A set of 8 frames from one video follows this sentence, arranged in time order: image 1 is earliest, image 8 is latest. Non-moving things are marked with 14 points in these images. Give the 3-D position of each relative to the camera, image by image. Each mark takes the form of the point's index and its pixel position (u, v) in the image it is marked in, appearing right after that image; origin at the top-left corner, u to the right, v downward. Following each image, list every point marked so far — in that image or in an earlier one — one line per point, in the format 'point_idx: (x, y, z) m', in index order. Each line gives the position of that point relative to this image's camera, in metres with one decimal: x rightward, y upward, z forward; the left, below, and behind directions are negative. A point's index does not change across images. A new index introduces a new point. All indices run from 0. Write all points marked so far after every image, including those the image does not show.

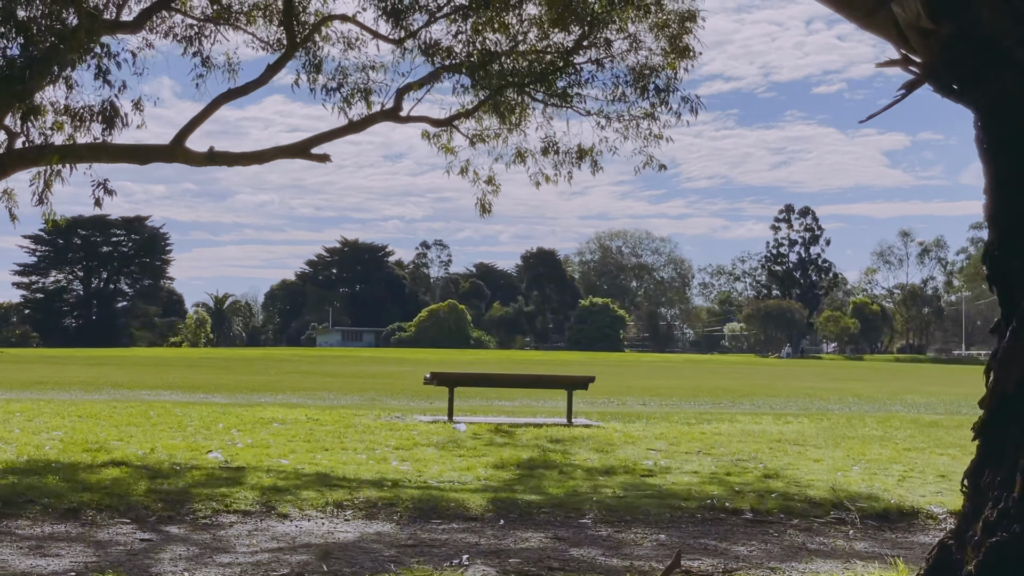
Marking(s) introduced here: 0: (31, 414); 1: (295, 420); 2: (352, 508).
0: (-4.0, -1.1, +12.7) m
1: (-1.9, -1.1, +13.0) m
2: (-0.8, -1.1, +7.7) m
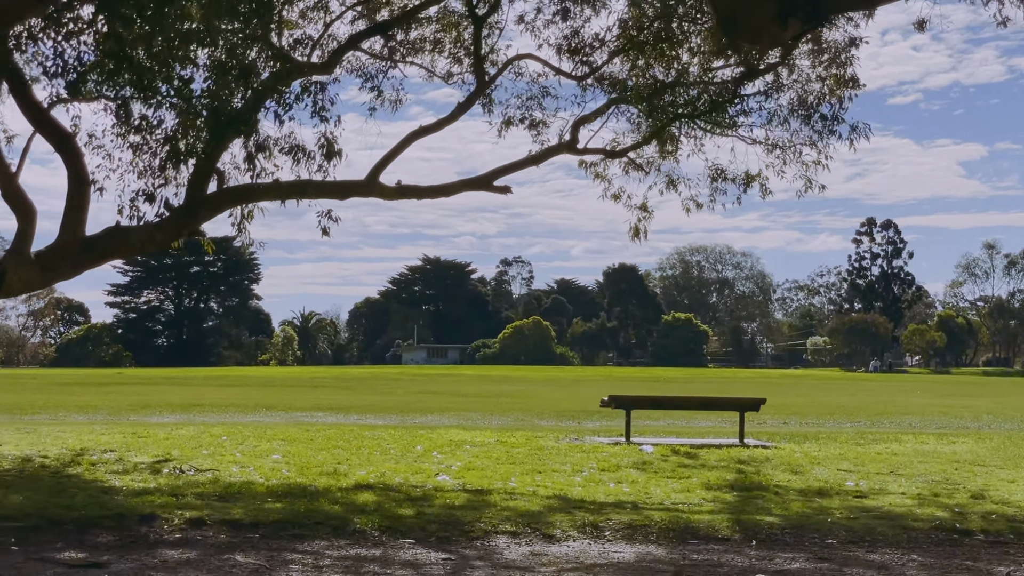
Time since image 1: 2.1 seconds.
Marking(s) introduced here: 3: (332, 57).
0: (-2.4, -1.3, +13.3) m
1: (-0.2, -1.4, +13.6) m
2: (+0.5, -1.3, +8.2) m
3: (-1.7, +2.1, +14.0) m
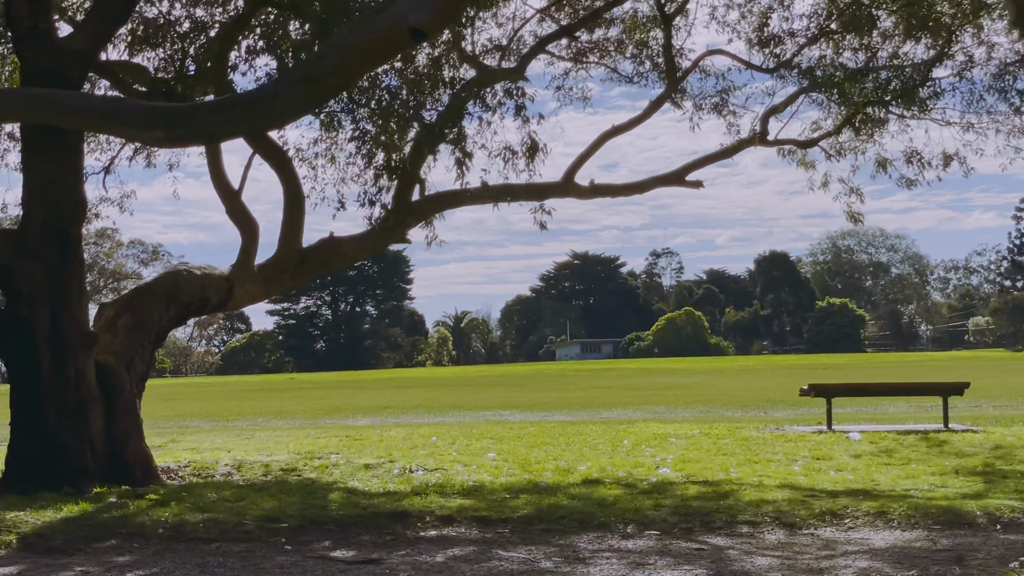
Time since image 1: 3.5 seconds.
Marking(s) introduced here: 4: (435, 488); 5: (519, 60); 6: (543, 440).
0: (-0.6, -1.4, +13.6) m
1: (+1.6, -1.3, +13.7) m
2: (+1.8, -1.3, +8.3) m
3: (+0.1, +2.1, +14.3) m
4: (-0.5, -1.3, +9.6) m
5: (+0.1, +2.1, +14.1) m
6: (+0.3, -1.3, +13.4) m
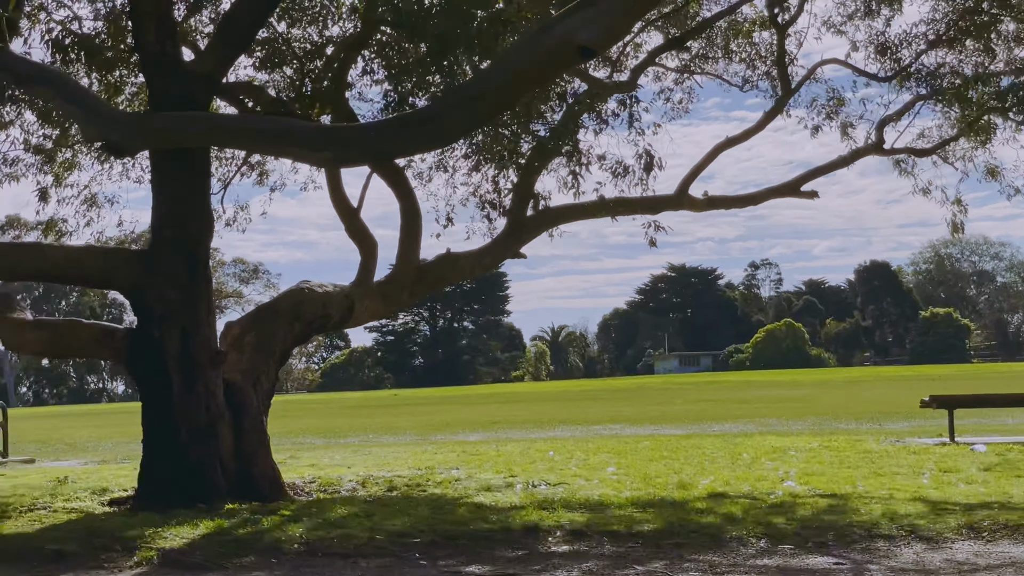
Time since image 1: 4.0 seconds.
0: (+0.5, -1.5, +13.6) m
1: (+2.7, -1.4, +13.6) m
2: (+2.6, -1.3, +8.1) m
3: (+1.1, +2.0, +14.2) m
4: (+0.3, -1.4, +9.6) m
5: (+1.1, +2.0, +14.1) m
6: (+1.3, -1.5, +13.3) m
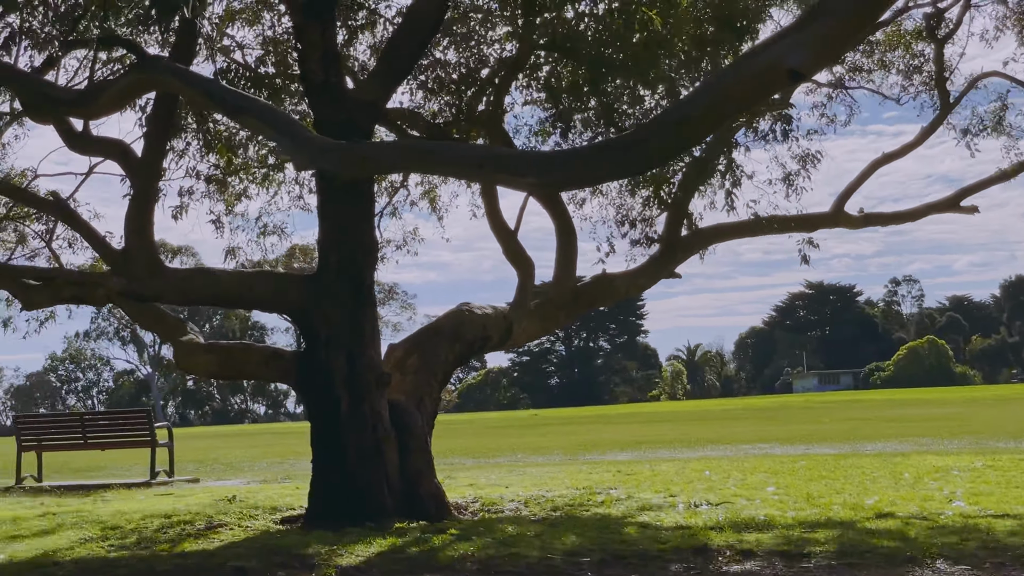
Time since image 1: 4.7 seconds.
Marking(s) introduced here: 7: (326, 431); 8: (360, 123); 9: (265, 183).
0: (+1.9, -1.7, +13.6) m
1: (+4.0, -1.6, +13.3) m
2: (+3.5, -1.4, +7.9) m
3: (+2.6, +1.8, +14.2) m
4: (+1.3, -1.5, +9.6) m
5: (+2.5, +1.8, +14.0) m
6: (+2.7, -1.6, +13.2) m
7: (-1.2, -0.9, +10.0) m
8: (-1.0, +1.1, +10.3) m
9: (-2.3, +1.0, +13.7) m
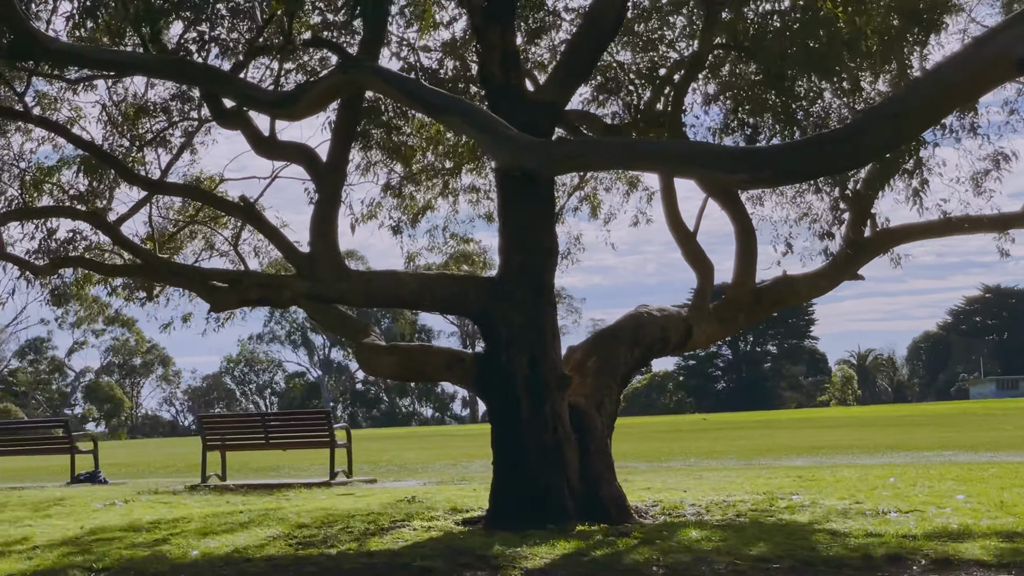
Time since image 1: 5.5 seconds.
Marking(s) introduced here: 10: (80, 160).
0: (+3.5, -1.7, +13.2) m
1: (+5.6, -1.6, +12.7) m
2: (+4.4, -1.4, +7.4) m
3: (+4.2, +1.8, +13.7) m
4: (+2.5, -1.5, +9.3) m
5: (+4.1, +1.8, +13.6) m
6: (+4.2, -1.6, +12.8) m
7: (0.0, -1.0, +10.0) m
8: (+0.2, +1.1, +10.3) m
9: (-0.7, +0.9, +13.8) m
10: (-3.4, +1.0, +12.0) m
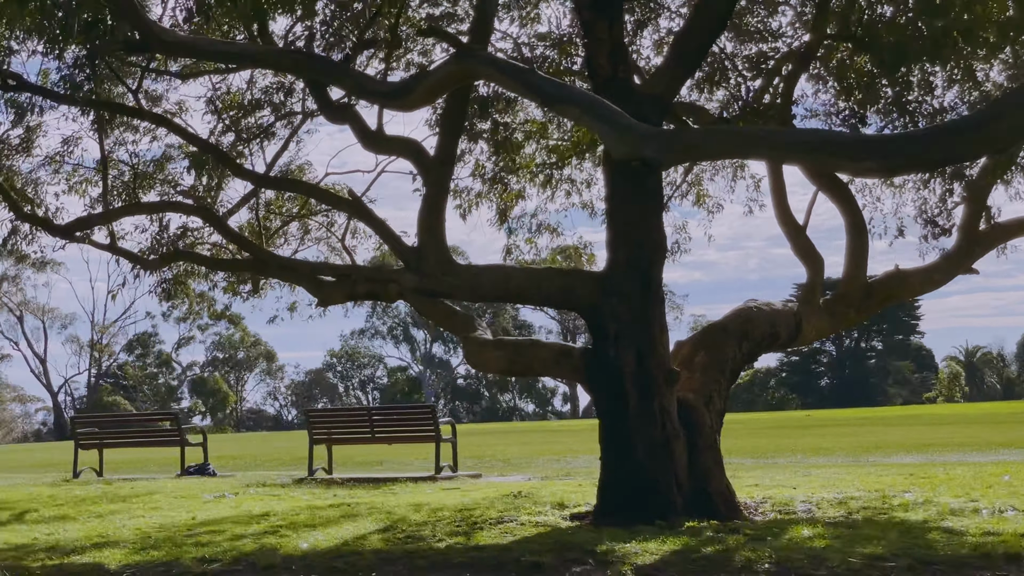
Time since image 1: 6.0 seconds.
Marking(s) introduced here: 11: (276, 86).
0: (+4.4, -1.6, +12.9) m
1: (+6.4, -1.5, +12.3) m
2: (+4.9, -1.3, +7.1) m
3: (+5.1, +1.9, +13.4) m
4: (+3.1, -1.4, +9.0) m
5: (+5.1, +1.9, +13.3) m
6: (+5.1, -1.6, +12.4) m
7: (+0.7, -0.9, +9.9) m
8: (+0.9, +1.2, +10.2) m
9: (+0.3, +1.0, +13.8) m
10: (-2.6, +1.1, +12.2) m
11: (-1.9, +1.6, +12.2) m
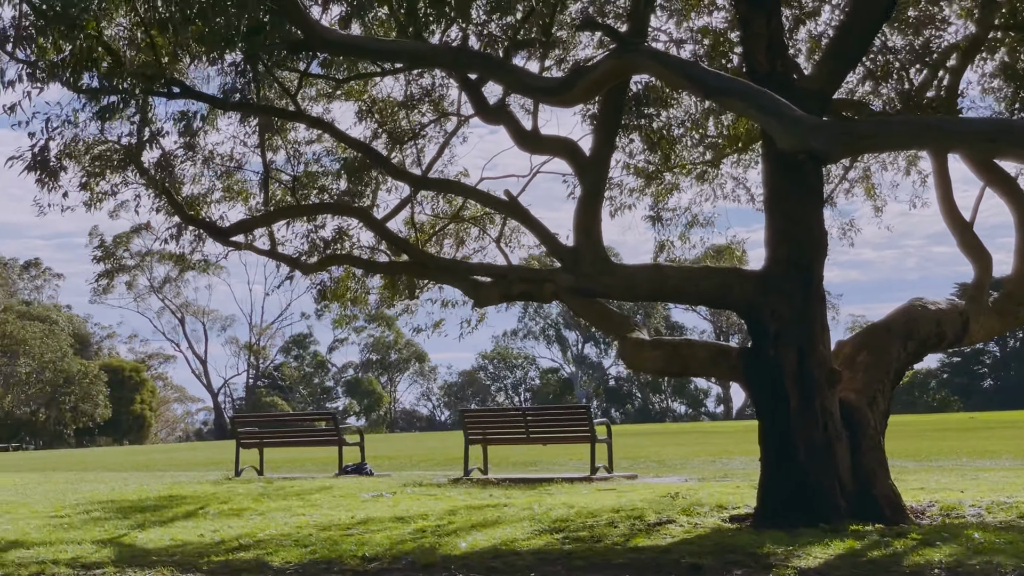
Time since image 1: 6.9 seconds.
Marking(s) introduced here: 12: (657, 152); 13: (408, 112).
0: (+5.7, -1.6, +12.3) m
1: (+7.7, -1.5, +11.5) m
2: (+5.7, -1.3, +6.5) m
3: (+6.5, +1.9, +12.7) m
4: (+4.1, -1.4, +8.6) m
5: (+6.4, +1.9, +12.6) m
6: (+6.3, -1.6, +11.8) m
7: (+1.7, -0.9, +9.7) m
8: (+2.0, +1.2, +10.0) m
9: (+1.7, +1.0, +13.6) m
10: (-1.3, +1.0, +12.3) m
11: (-0.7, +1.6, +12.3) m
12: (+1.2, +1.1, +12.9) m
13: (-0.9, +1.5, +12.6) m
